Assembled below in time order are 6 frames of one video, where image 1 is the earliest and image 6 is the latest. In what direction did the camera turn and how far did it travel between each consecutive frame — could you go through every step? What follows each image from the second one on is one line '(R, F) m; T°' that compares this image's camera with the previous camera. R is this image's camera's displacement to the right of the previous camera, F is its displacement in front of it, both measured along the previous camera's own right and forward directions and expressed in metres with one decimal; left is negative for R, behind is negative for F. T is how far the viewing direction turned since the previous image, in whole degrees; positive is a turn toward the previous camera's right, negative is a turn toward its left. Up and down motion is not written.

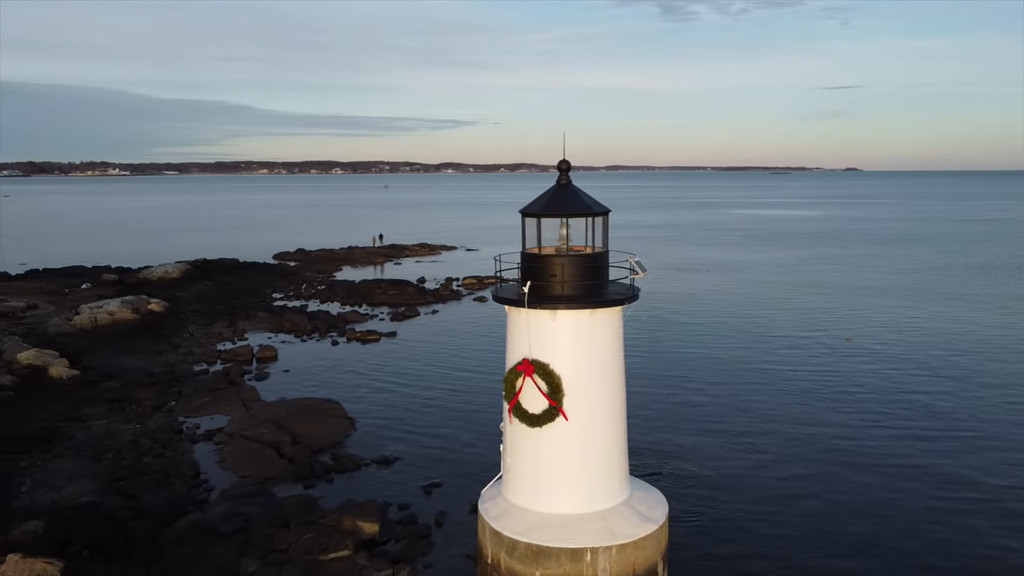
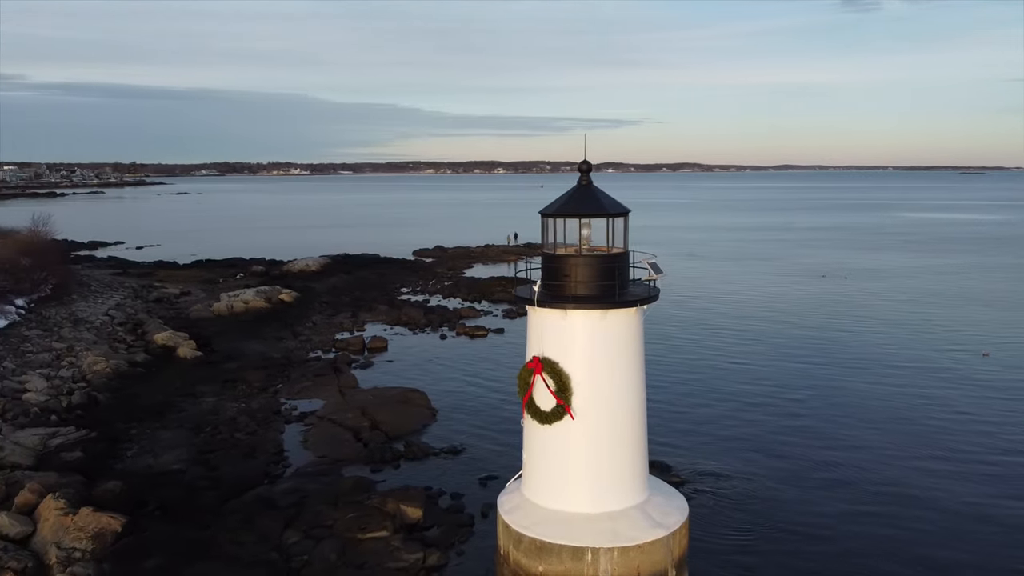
(+1.8, 0.0) m; -11°
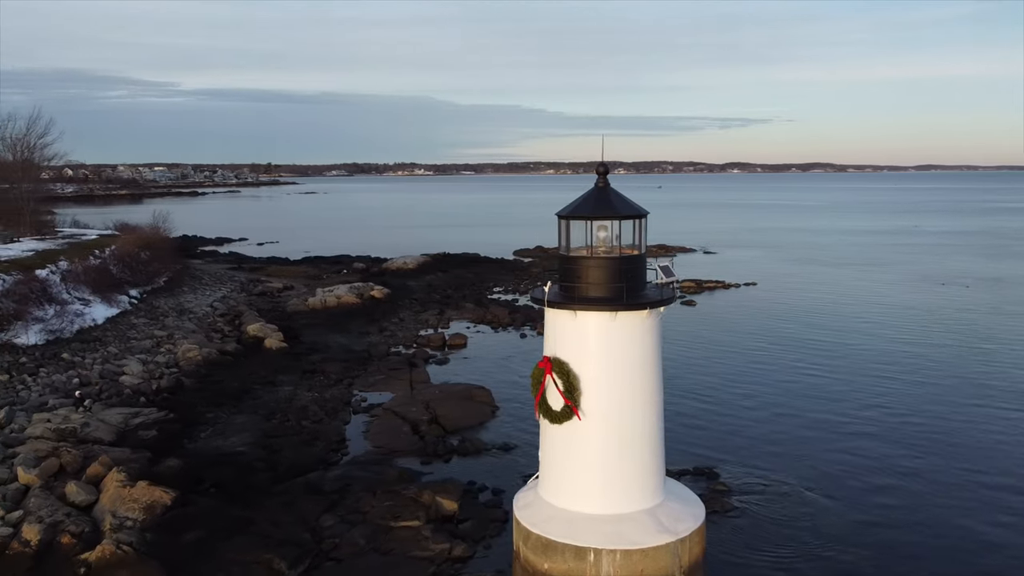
(+1.3, -0.1) m; -8°
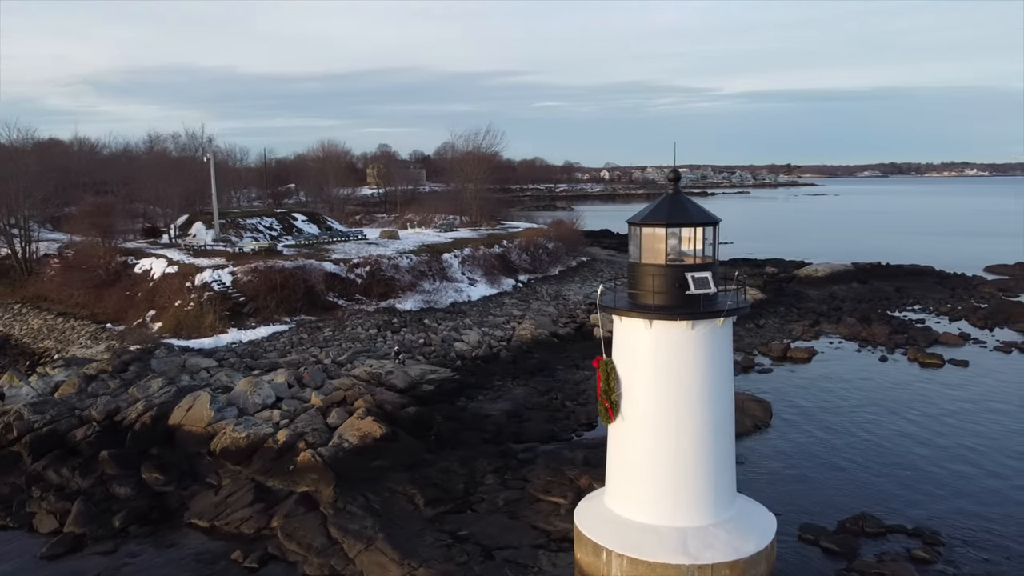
(+5.5, +0.9) m; -36°
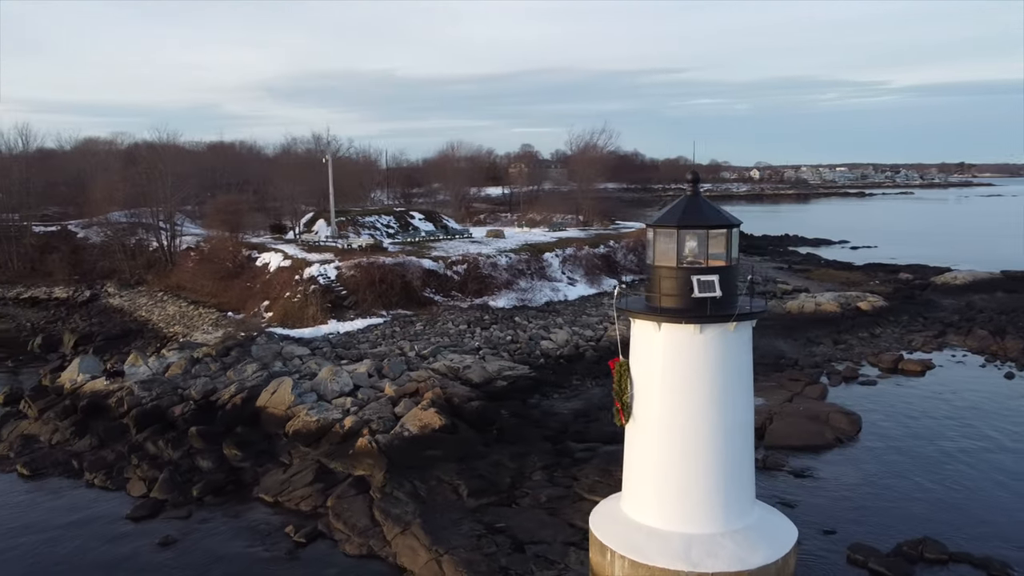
(+1.6, -0.1) m; -10°
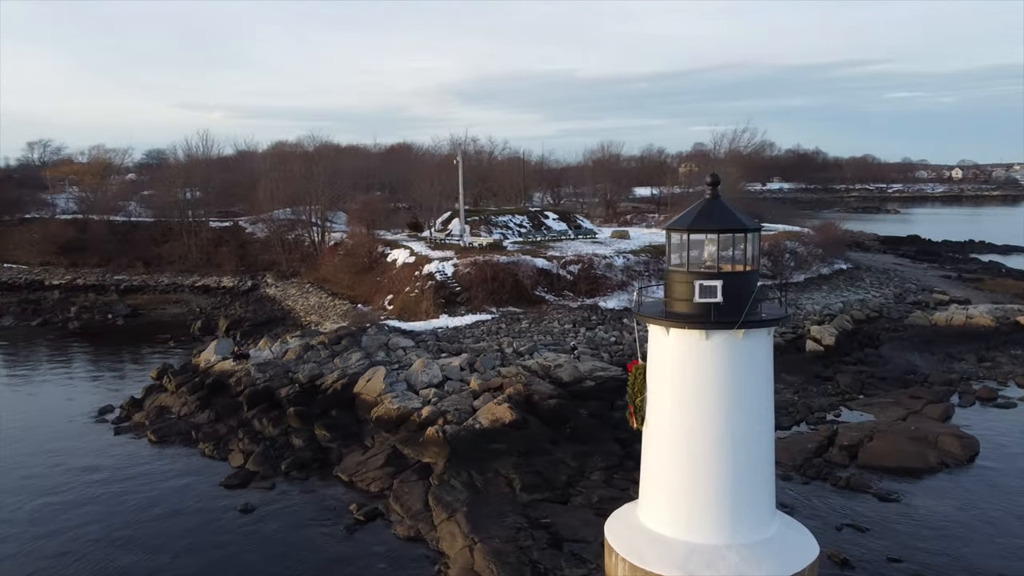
(+2.0, -0.1) m; -12°
